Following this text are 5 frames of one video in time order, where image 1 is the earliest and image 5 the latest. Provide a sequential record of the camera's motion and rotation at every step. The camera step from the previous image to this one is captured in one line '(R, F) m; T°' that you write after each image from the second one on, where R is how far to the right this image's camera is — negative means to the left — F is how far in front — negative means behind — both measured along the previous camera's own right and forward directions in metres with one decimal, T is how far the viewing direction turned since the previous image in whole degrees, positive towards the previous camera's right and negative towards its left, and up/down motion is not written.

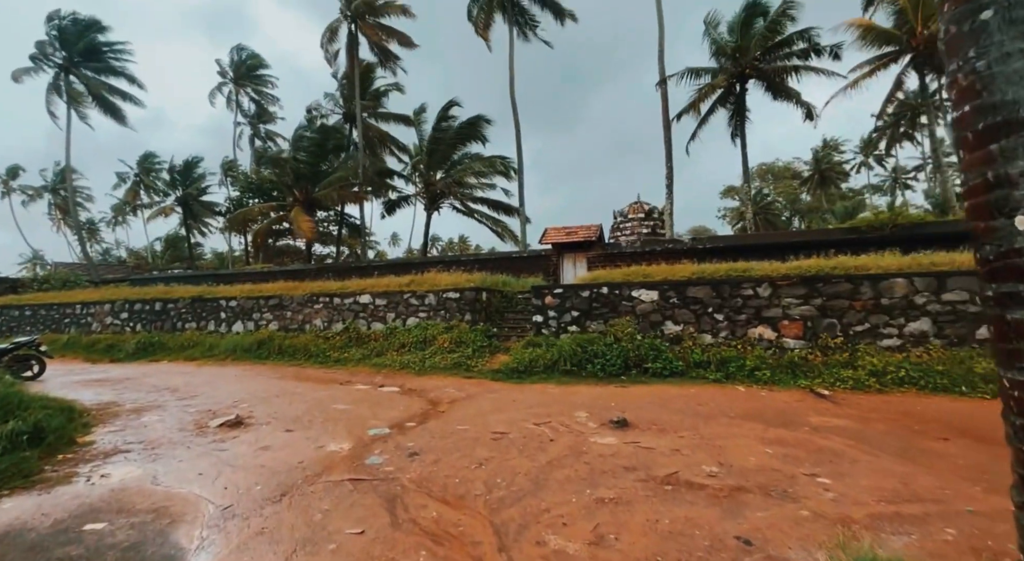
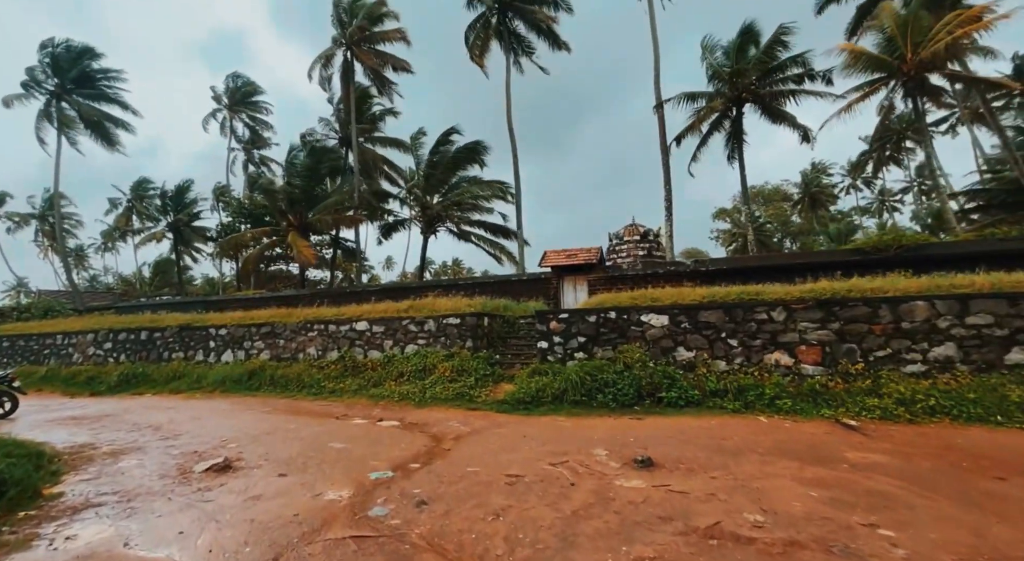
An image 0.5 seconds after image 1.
(-0.2, +0.4) m; +1°
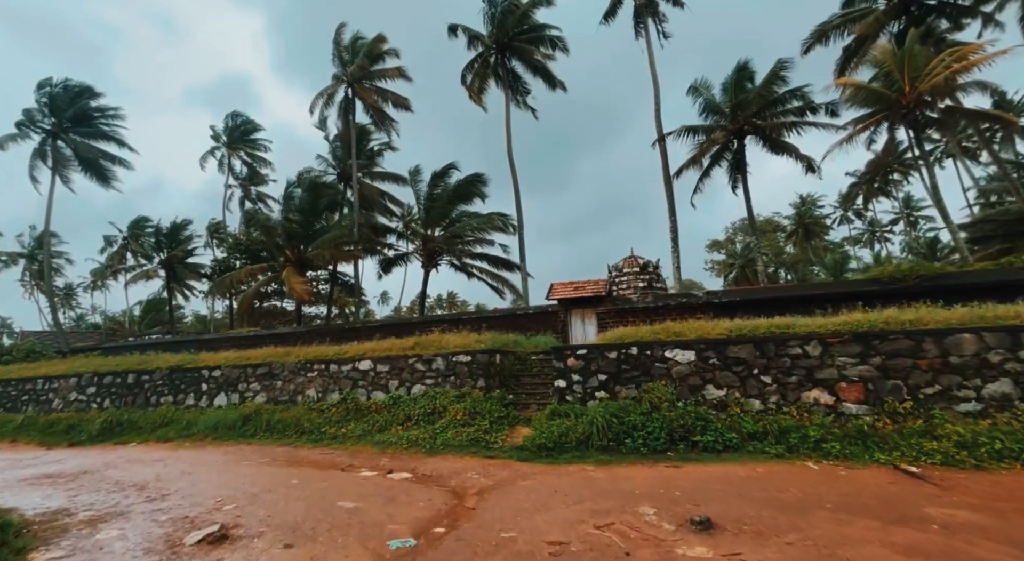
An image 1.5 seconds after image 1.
(-0.4, +0.5) m; +1°
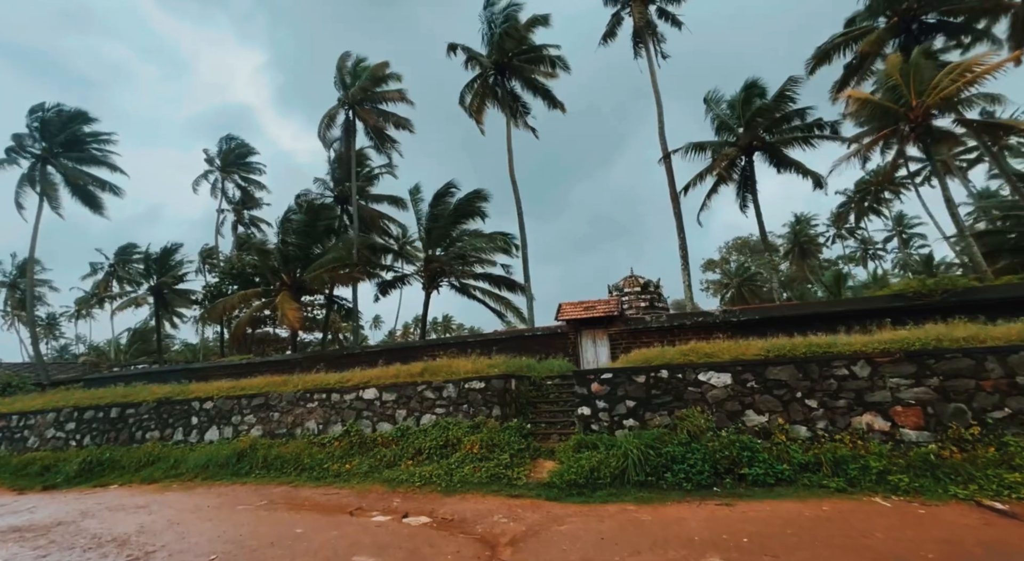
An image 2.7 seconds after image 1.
(-0.4, +0.6) m; +1°
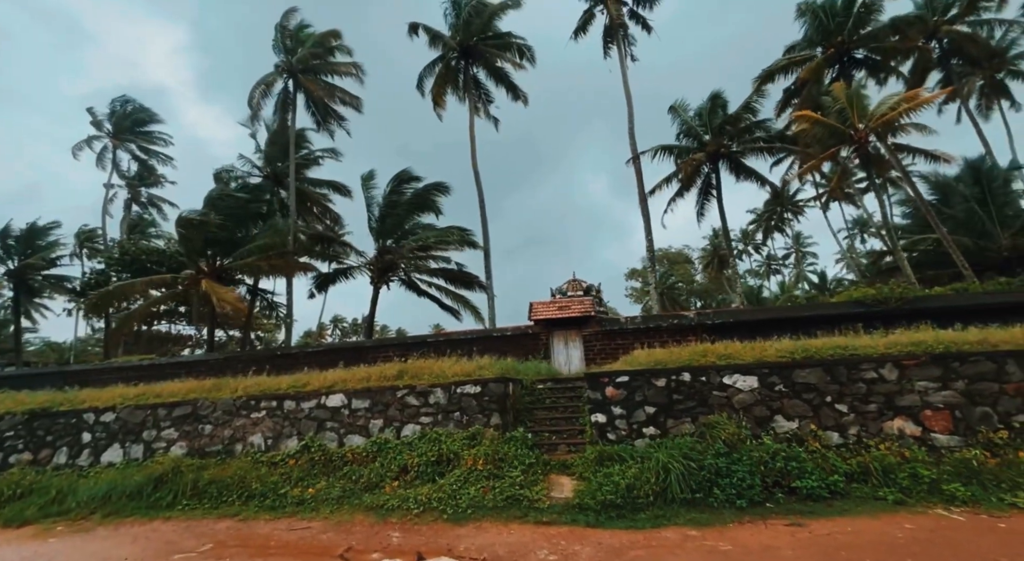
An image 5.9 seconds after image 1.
(-1.3, +1.2) m; +10°
